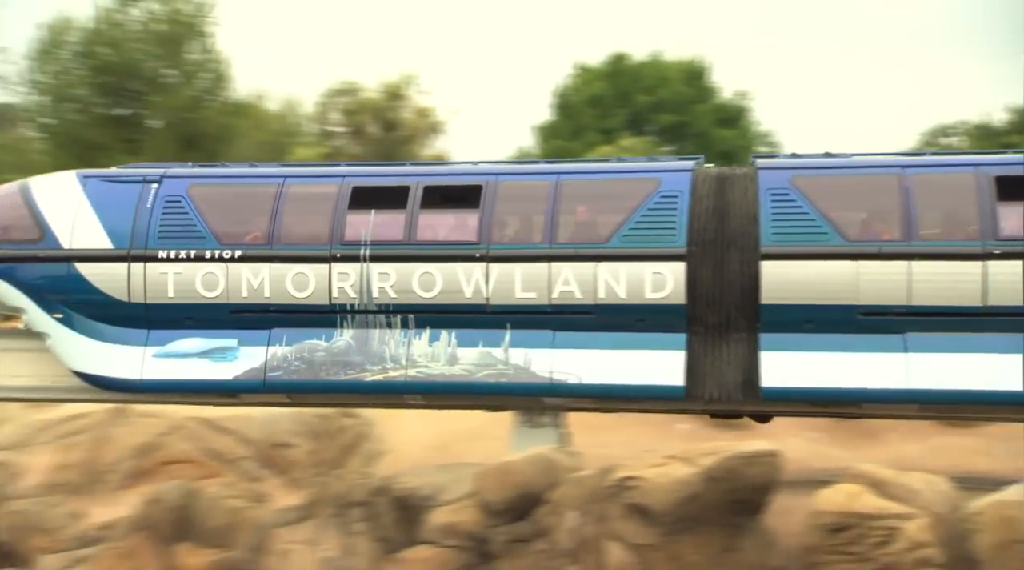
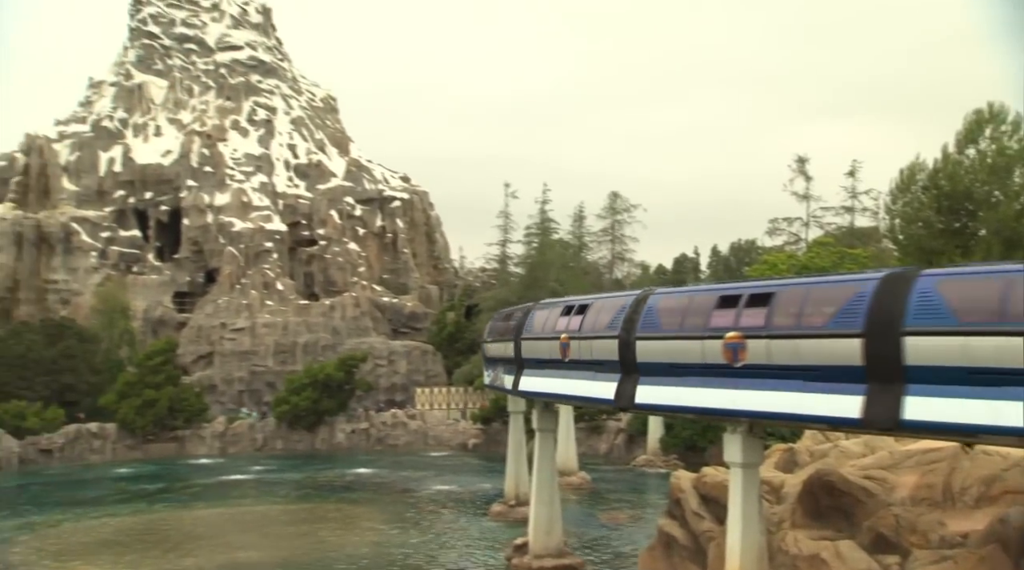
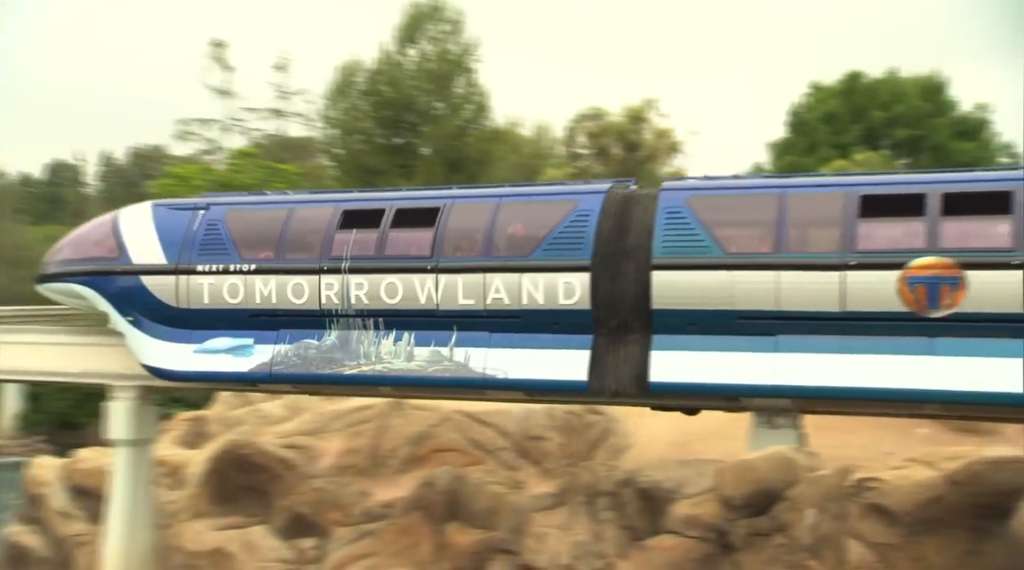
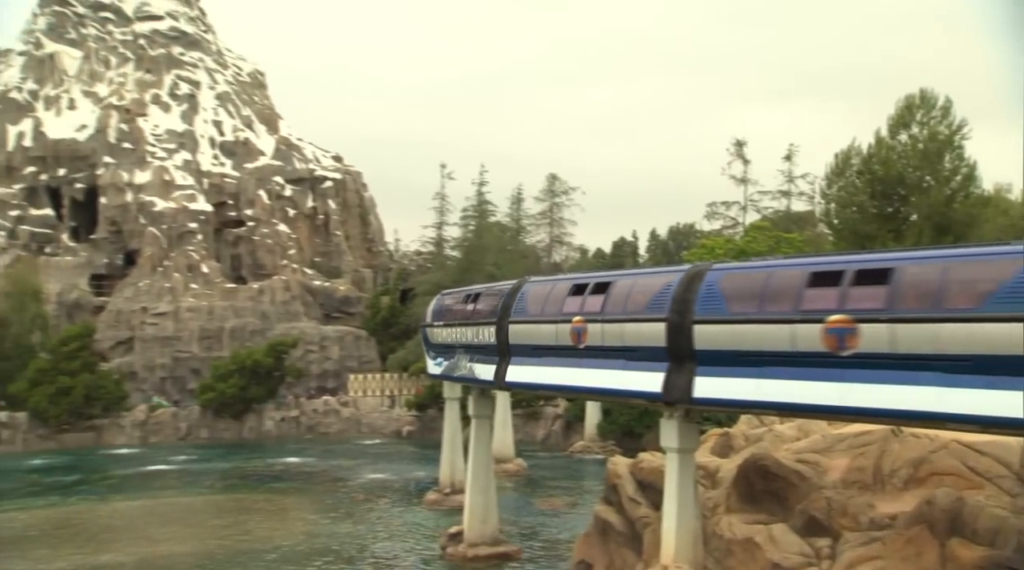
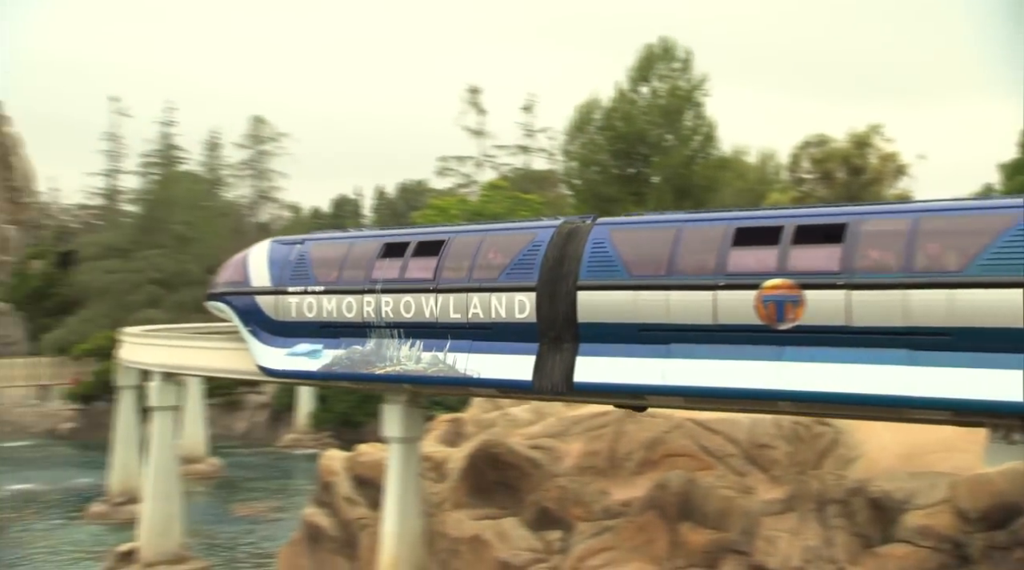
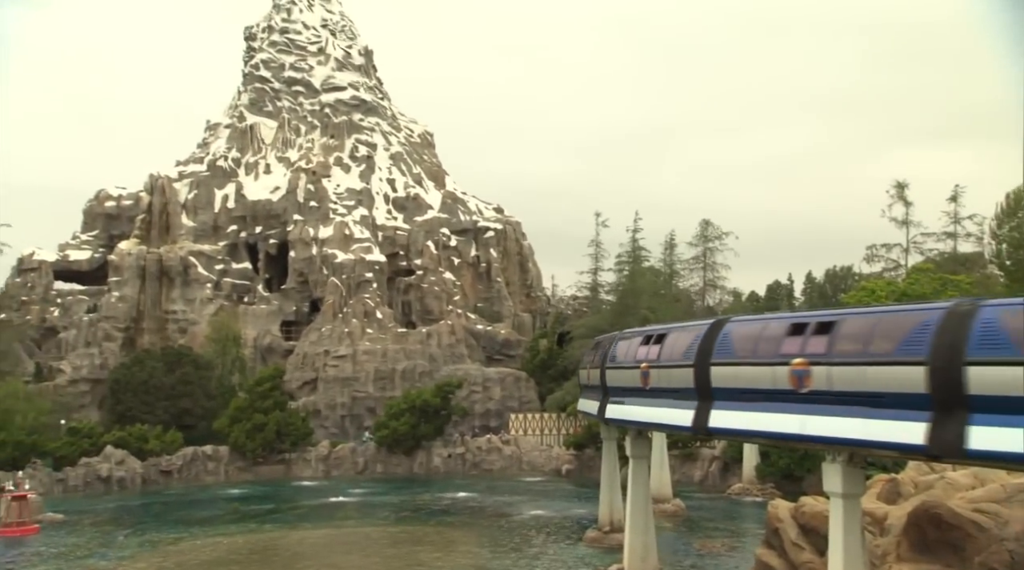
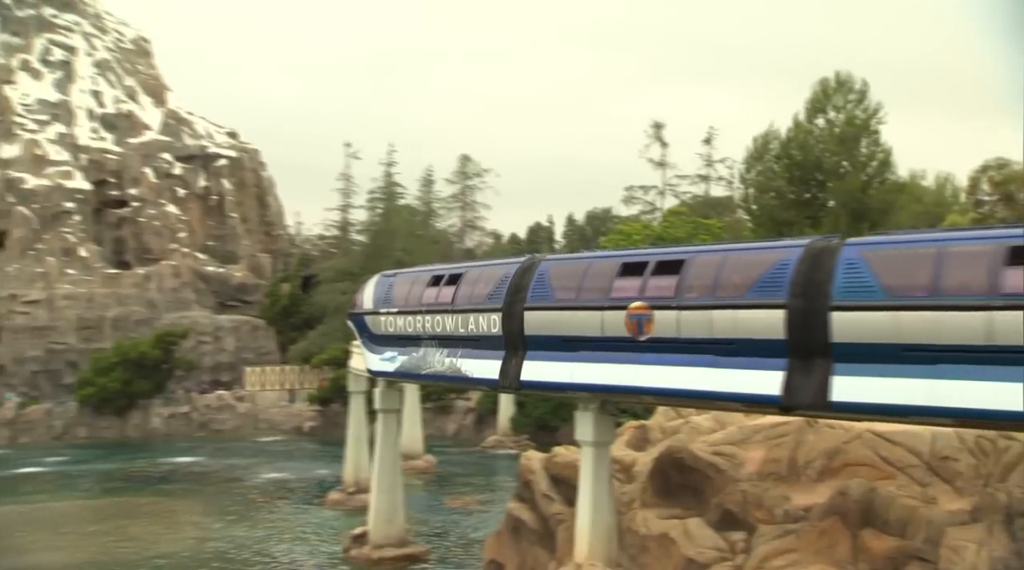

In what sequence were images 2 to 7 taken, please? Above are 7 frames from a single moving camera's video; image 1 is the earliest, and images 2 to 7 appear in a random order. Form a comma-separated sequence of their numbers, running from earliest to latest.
3, 5, 7, 4, 2, 6
